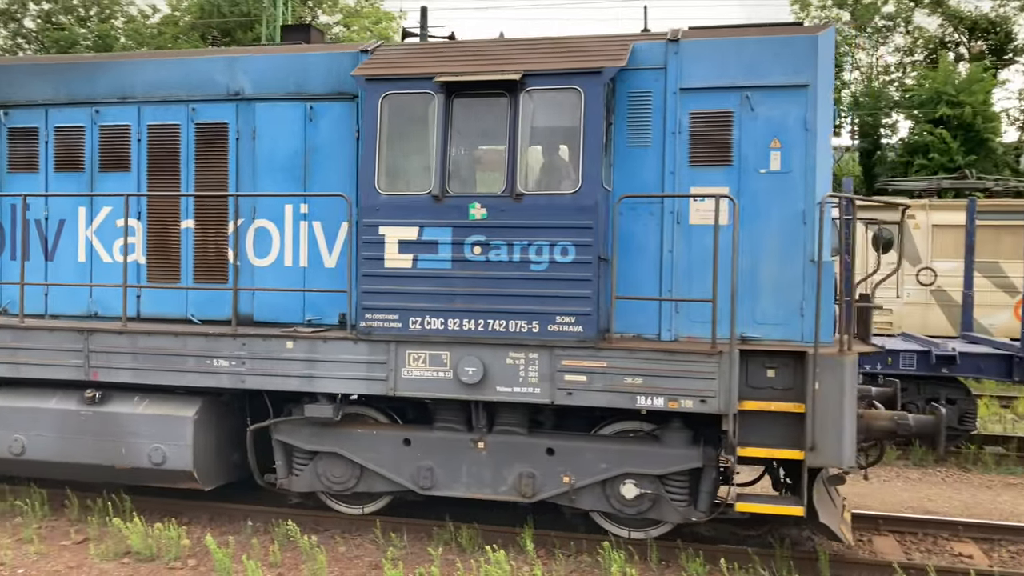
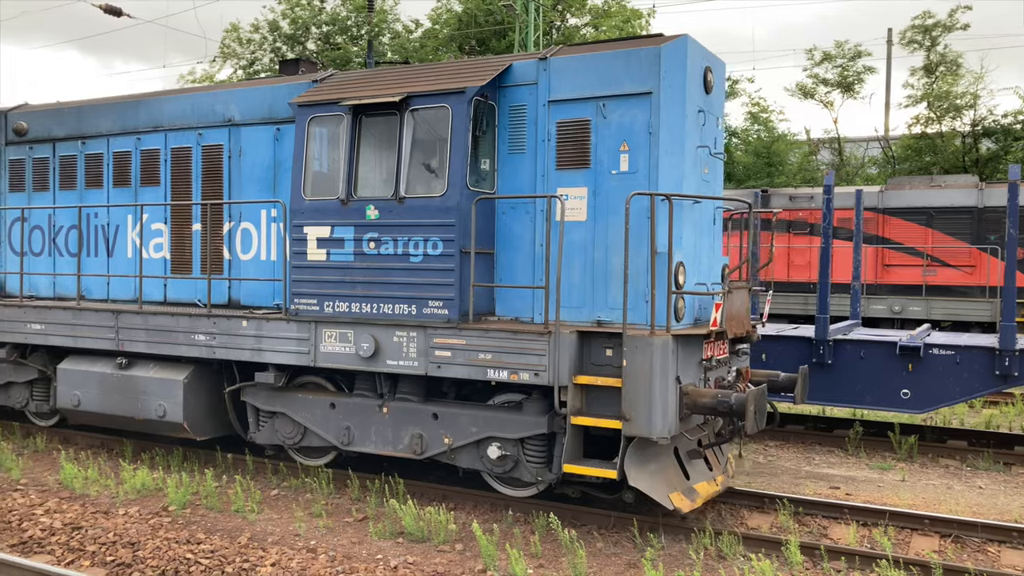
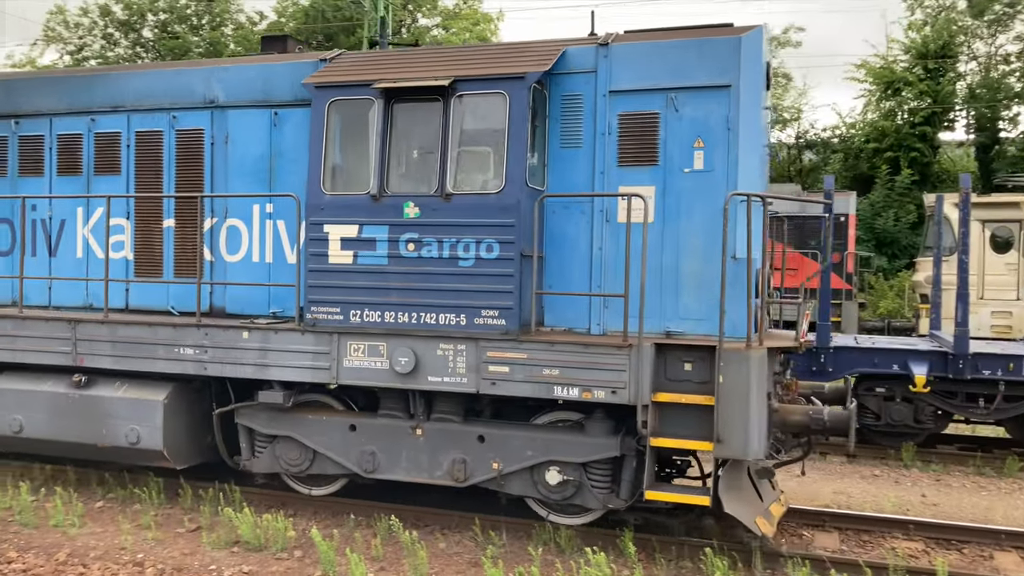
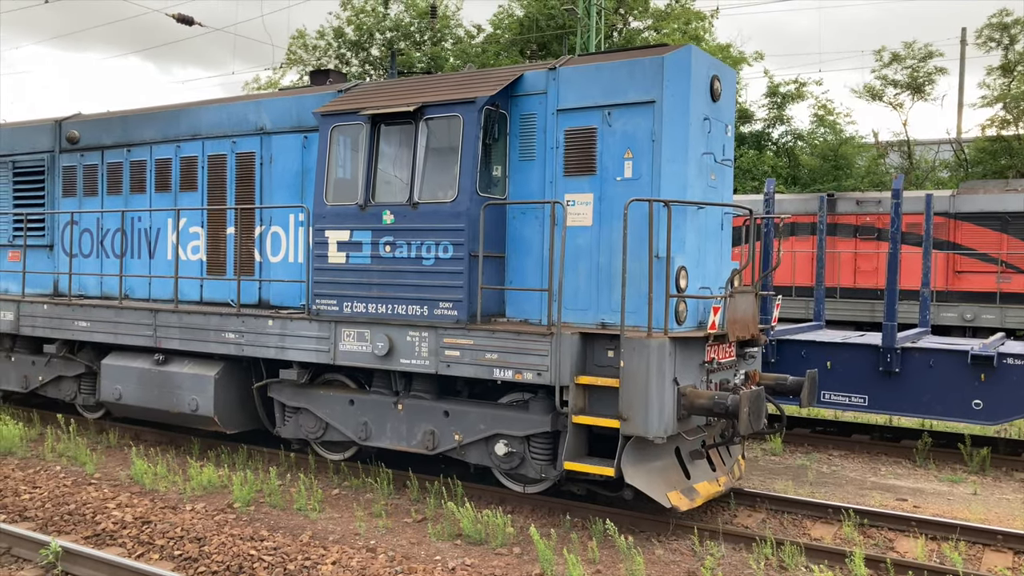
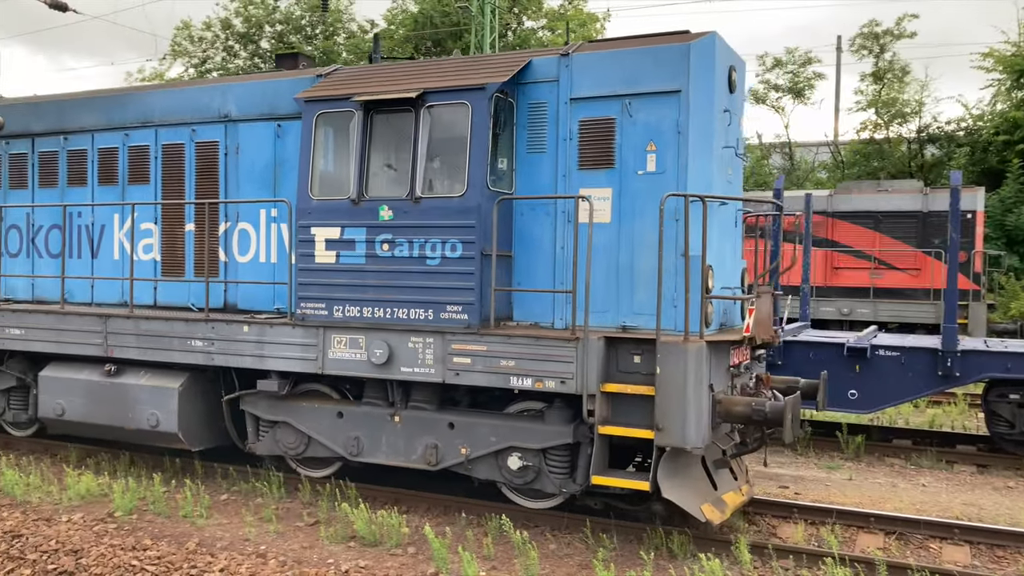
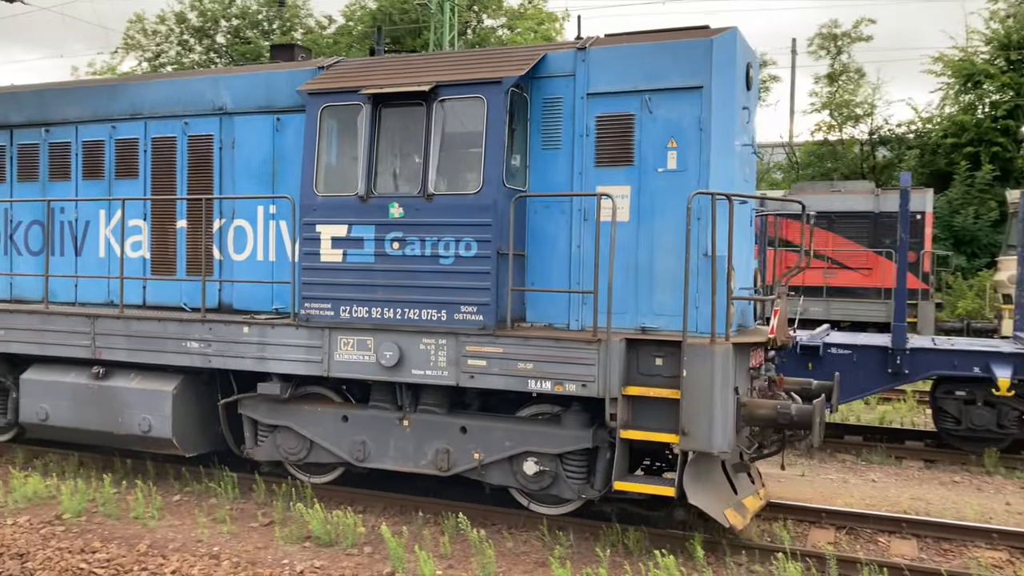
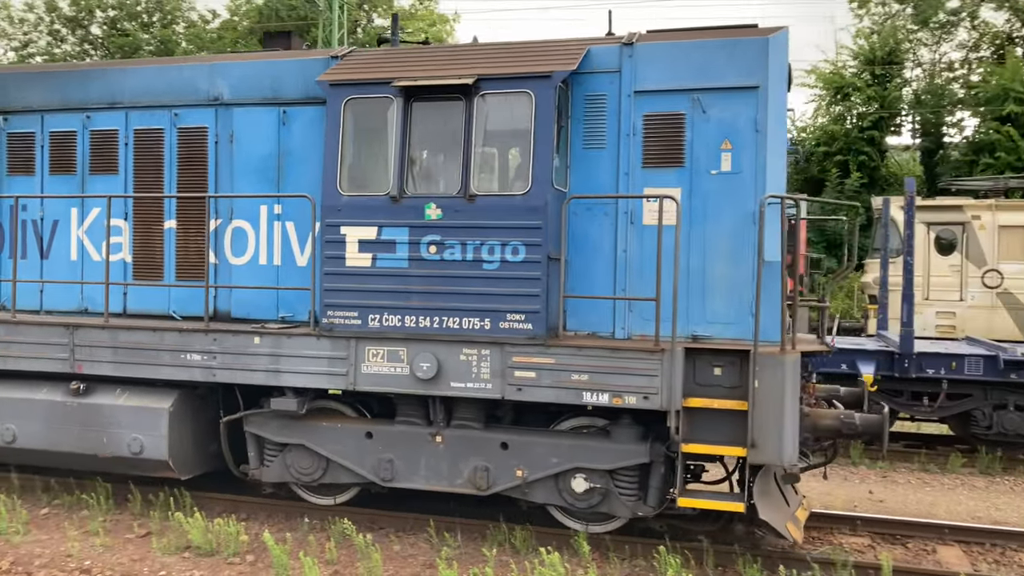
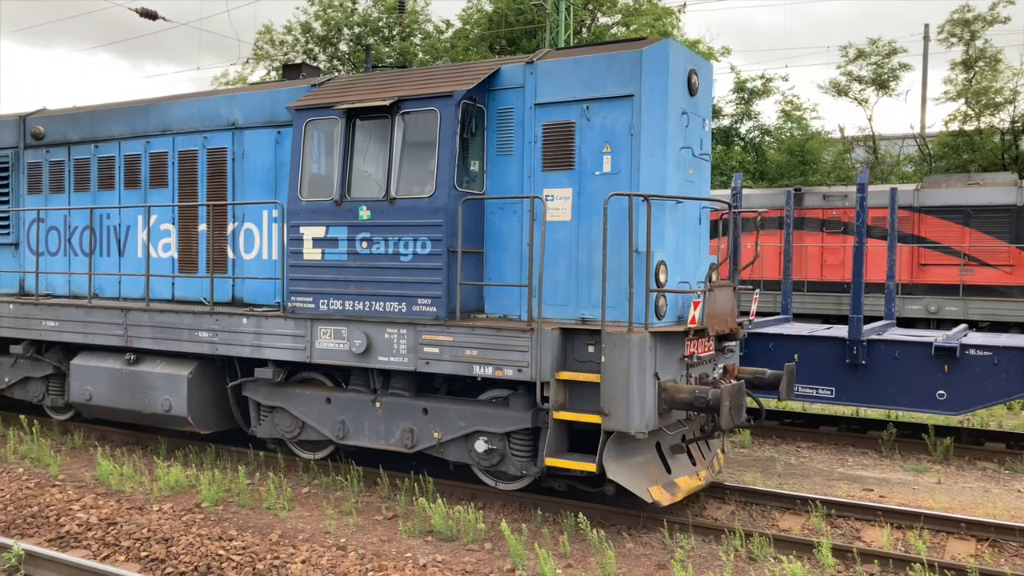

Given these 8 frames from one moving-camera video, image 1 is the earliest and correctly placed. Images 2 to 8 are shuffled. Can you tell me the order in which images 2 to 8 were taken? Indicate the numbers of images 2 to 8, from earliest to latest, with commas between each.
7, 3, 6, 5, 2, 8, 4
